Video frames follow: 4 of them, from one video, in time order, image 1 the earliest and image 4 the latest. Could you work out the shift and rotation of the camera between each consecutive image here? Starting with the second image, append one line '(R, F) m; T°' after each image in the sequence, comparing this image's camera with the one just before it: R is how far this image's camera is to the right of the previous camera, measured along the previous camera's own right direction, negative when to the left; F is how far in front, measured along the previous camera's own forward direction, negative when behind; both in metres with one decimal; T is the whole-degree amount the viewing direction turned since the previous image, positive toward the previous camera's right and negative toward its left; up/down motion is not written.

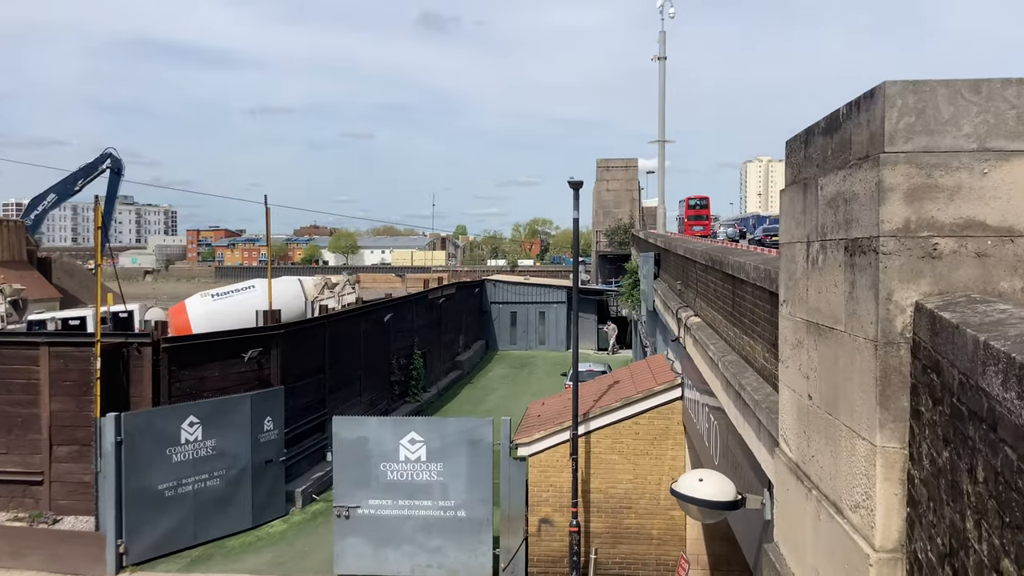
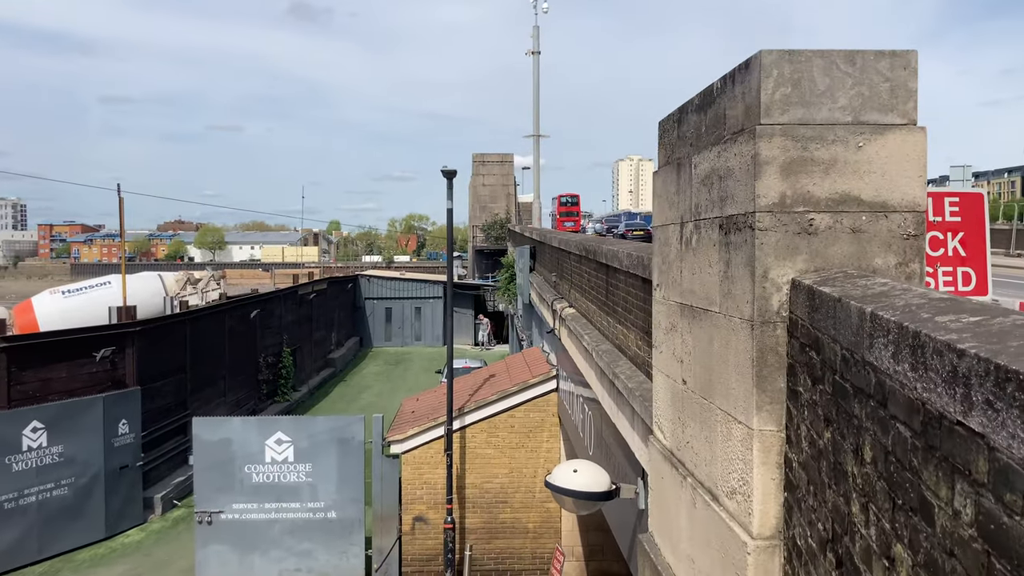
(+0.1, +0.2) m; +8°
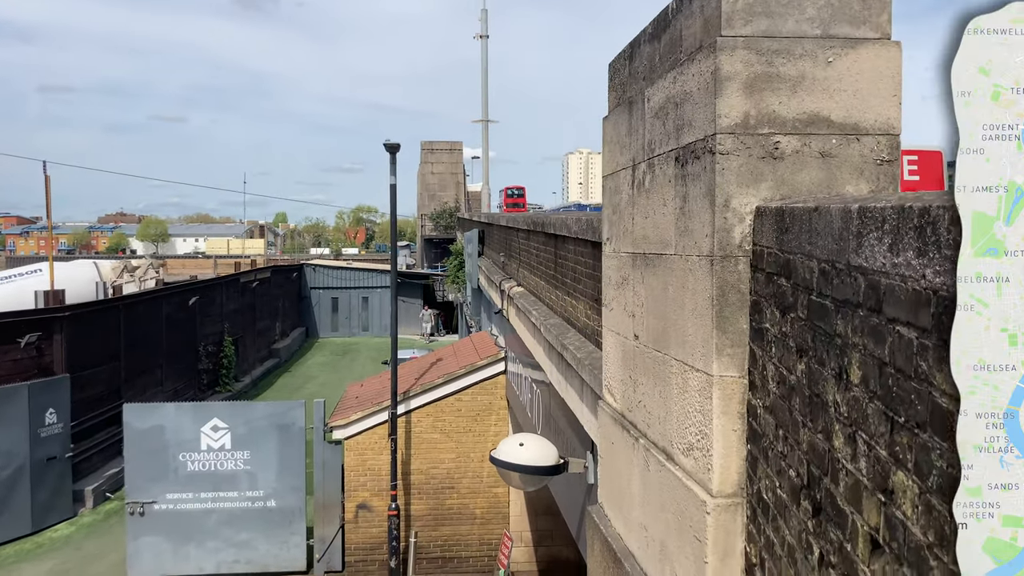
(0.0, +0.3) m; +3°
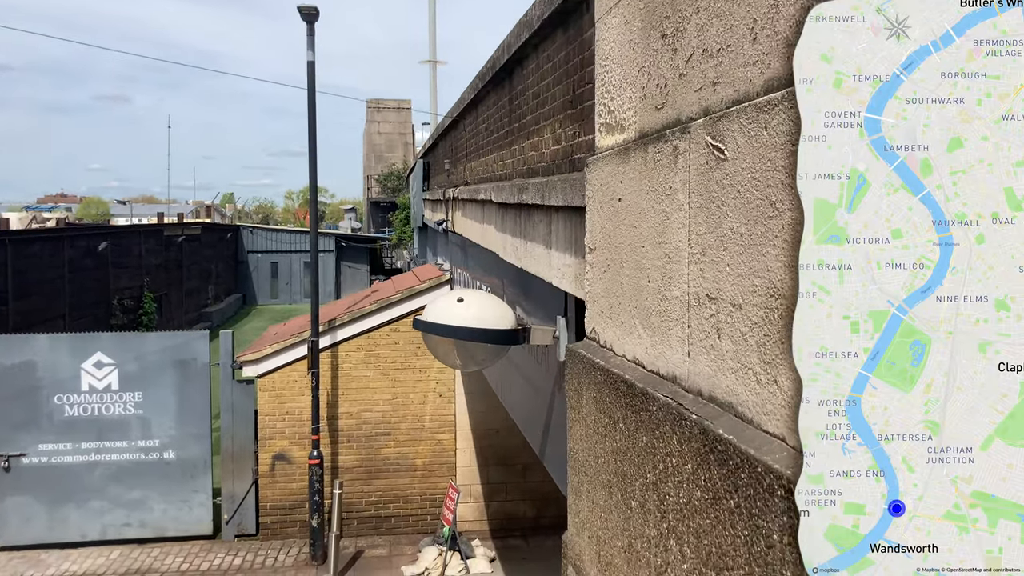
(+0.1, +1.8) m; +3°
